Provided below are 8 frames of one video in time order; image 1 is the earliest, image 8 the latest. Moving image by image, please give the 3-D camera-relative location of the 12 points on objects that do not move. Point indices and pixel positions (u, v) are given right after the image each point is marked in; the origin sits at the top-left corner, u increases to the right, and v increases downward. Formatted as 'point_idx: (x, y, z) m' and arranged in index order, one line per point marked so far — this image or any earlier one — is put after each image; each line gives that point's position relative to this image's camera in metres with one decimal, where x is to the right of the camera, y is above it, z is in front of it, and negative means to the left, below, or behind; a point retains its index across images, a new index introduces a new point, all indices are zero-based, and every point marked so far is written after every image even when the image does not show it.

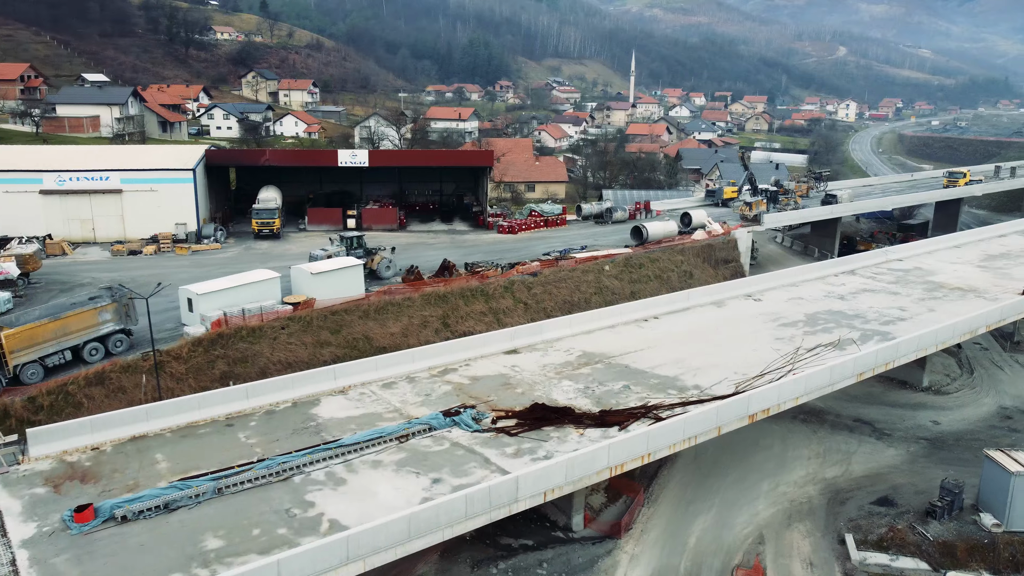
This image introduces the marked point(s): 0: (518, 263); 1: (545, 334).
0: (+0.1, +0.6, +18.6) m
1: (+0.5, -0.8, +13.0) m
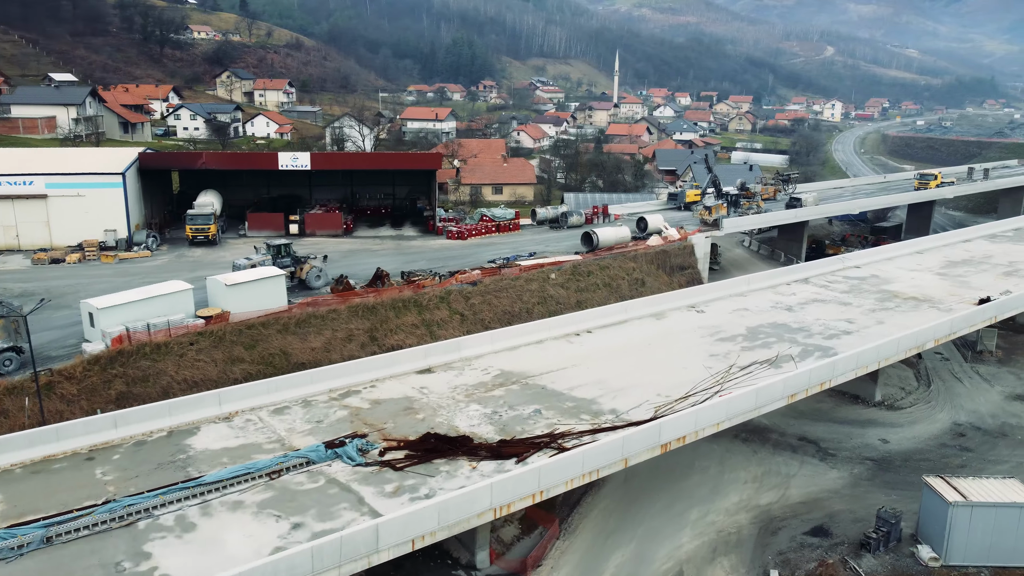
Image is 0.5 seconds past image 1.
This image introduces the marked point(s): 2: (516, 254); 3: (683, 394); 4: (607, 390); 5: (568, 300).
0: (-1.2, +0.4, +17.8) m
1: (-0.7, -1.0, +12.2) m
2: (+0.1, +0.8, +19.7) m
3: (+2.3, -1.4, +10.7) m
4: (+1.3, -1.4, +10.8) m
5: (+1.2, -0.3, +17.9) m
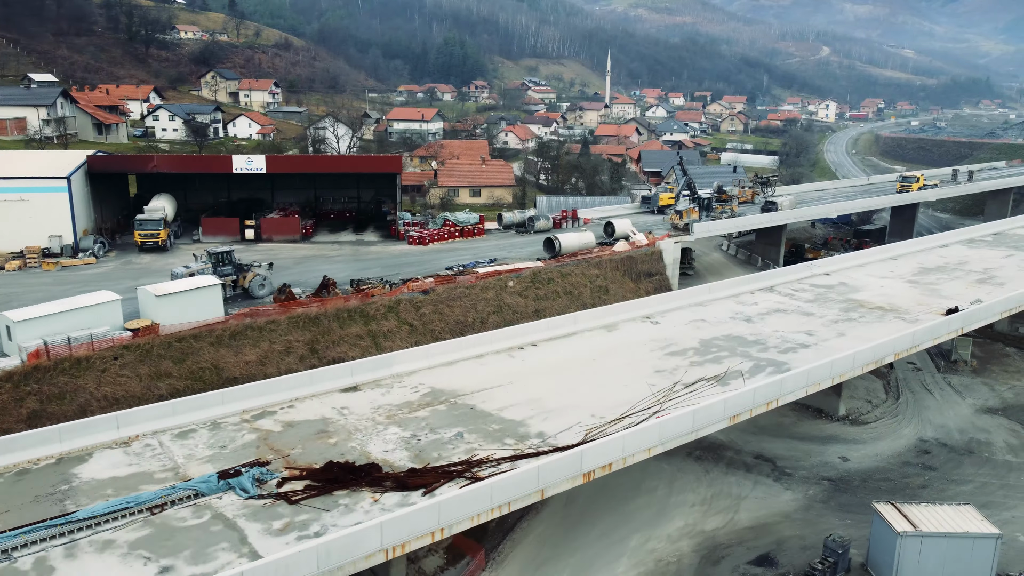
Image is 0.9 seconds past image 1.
0: (-2.1, +0.2, +17.1) m
1: (-1.7, -1.1, +11.5) m
2: (-0.9, +0.7, +19.0) m
3: (+1.3, -1.6, +10.1) m
4: (+0.3, -1.6, +10.2) m
5: (+0.3, -0.4, +17.3) m
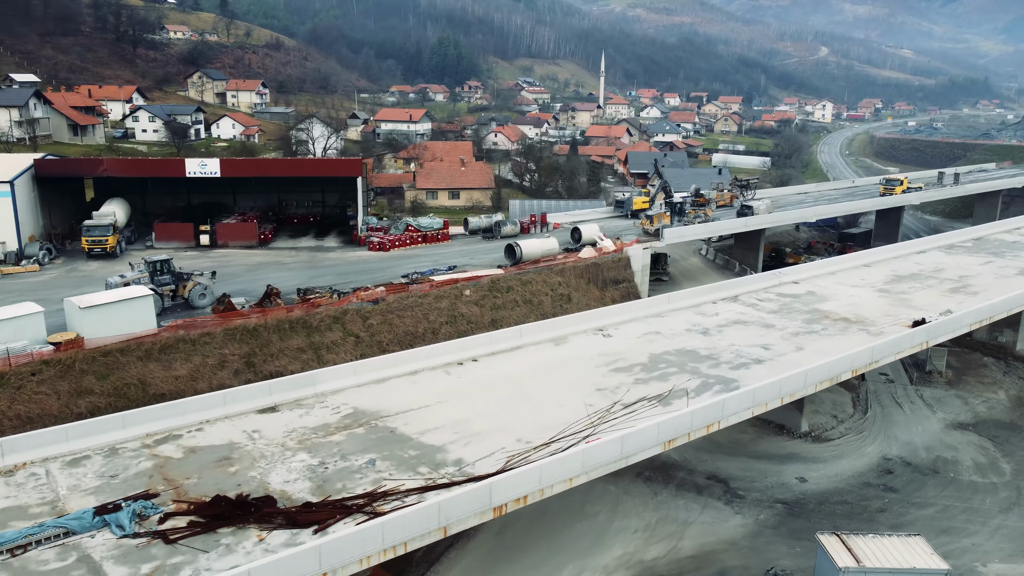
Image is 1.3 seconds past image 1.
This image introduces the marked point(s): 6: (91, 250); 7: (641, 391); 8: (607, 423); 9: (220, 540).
0: (-3.1, 0.0, +16.5) m
1: (-2.6, -1.3, +10.9) m
2: (-1.8, +0.5, +18.4) m
3: (+0.4, -1.8, +9.4) m
4: (-0.6, -1.7, +9.5) m
5: (-0.7, -0.6, +16.6) m
6: (-9.8, +0.9, +18.7) m
7: (+1.8, -1.4, +11.0) m
8: (+1.2, -1.7, +9.9) m
9: (-2.6, -2.3, +7.3) m
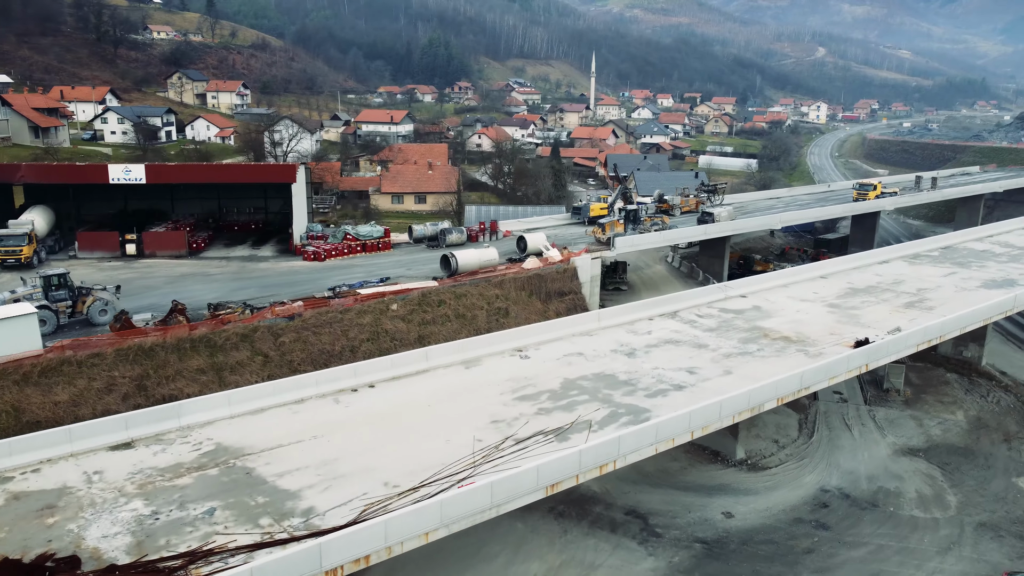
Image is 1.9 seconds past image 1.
0: (-4.5, -0.3, +15.5) m
1: (-4.0, -1.6, +10.0) m
2: (-3.2, +0.2, +17.5) m
3: (-1.0, -2.0, +8.5) m
4: (-2.0, -2.0, +8.6) m
5: (-2.1, -0.9, +15.7) m
6: (-11.2, +0.6, +17.7) m
7: (+0.4, -1.7, +10.1) m
8: (-0.2, -1.9, +9.0) m
9: (-4.0, -2.5, +6.3) m
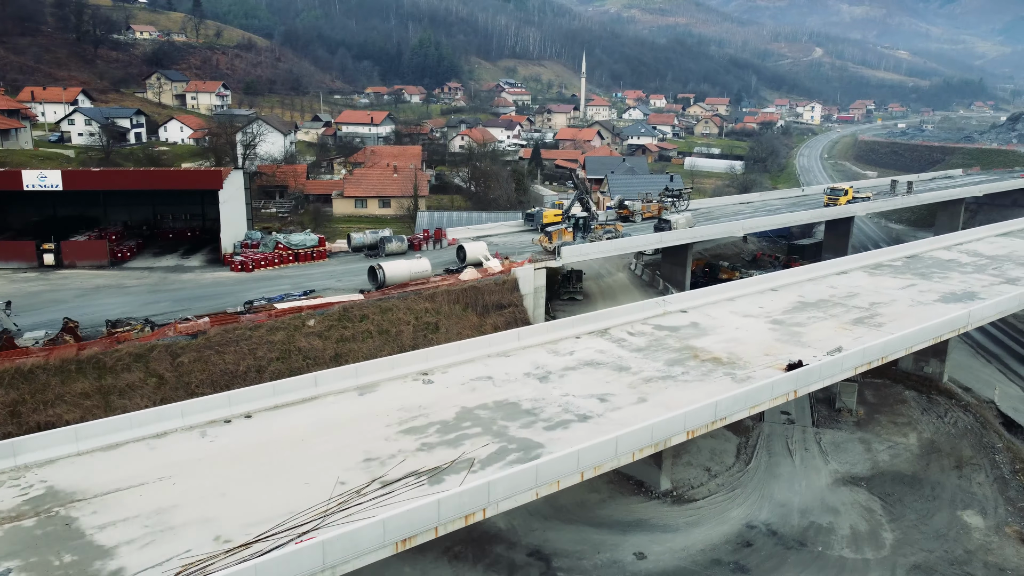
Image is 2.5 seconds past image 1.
0: (-5.9, -0.5, +14.6) m
1: (-5.4, -1.9, +9.0) m
2: (-4.6, -0.1, +16.5) m
3: (-2.4, -2.3, +7.5) m
4: (-3.4, -2.3, +7.6) m
5: (-3.5, -1.2, +14.7) m
6: (-12.6, +0.3, +16.8) m
7: (-1.1, -2.0, +9.1) m
8: (-1.7, -2.2, +8.0) m
9: (-5.5, -2.8, +5.4) m
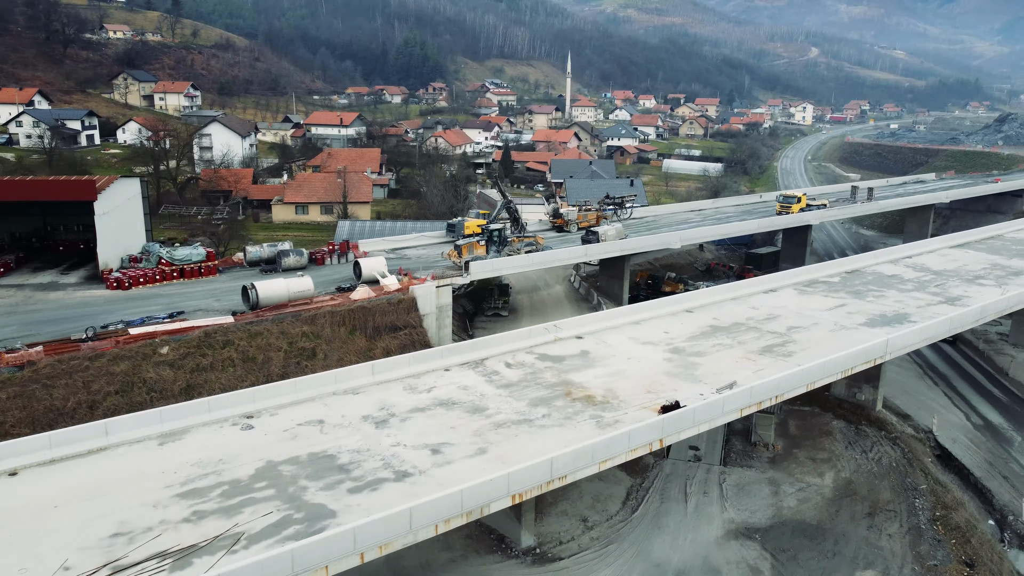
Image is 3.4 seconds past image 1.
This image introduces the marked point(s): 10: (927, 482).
0: (-8.0, -1.0, +13.2) m
1: (-7.6, -2.3, +7.6) m
2: (-6.8, -0.5, +15.1) m
3: (-4.6, -2.7, +6.1) m
4: (-5.6, -2.7, +6.2) m
5: (-5.6, -1.6, +13.3) m
6: (-14.7, -0.1, +15.4) m
7: (-3.2, -2.4, +7.7) m
8: (-3.8, -2.6, +6.6) m
9: (-7.6, -3.2, +3.9) m
10: (+7.1, -3.3, +13.8) m
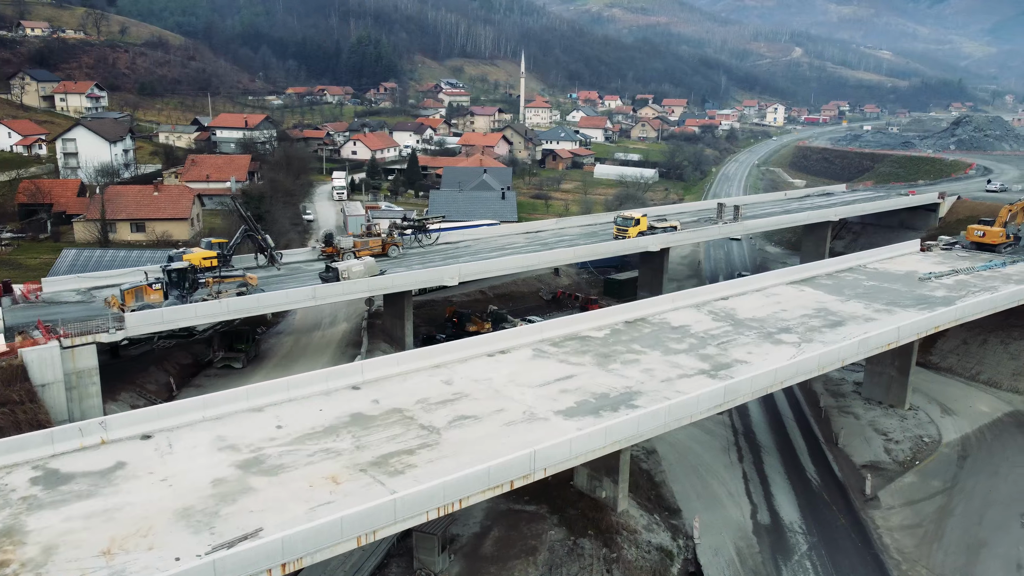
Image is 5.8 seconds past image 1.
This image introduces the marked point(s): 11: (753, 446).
0: (-13.9, -2.0, +9.3) m
1: (-13.4, -3.3, +3.7) m
2: (-12.6, -1.5, +11.2) m
3: (-10.4, -3.8, +2.2) m
4: (-11.4, -3.7, +2.3) m
5: (-11.5, -2.6, +9.4) m
6: (-20.6, -1.1, +11.4) m
7: (-9.0, -3.4, +3.8) m
8: (-9.6, -3.7, +2.7) m
9: (-13.4, -4.3, 0.0) m
10: (+1.3, -4.4, +9.9) m
11: (+5.0, -3.2, +16.5) m
